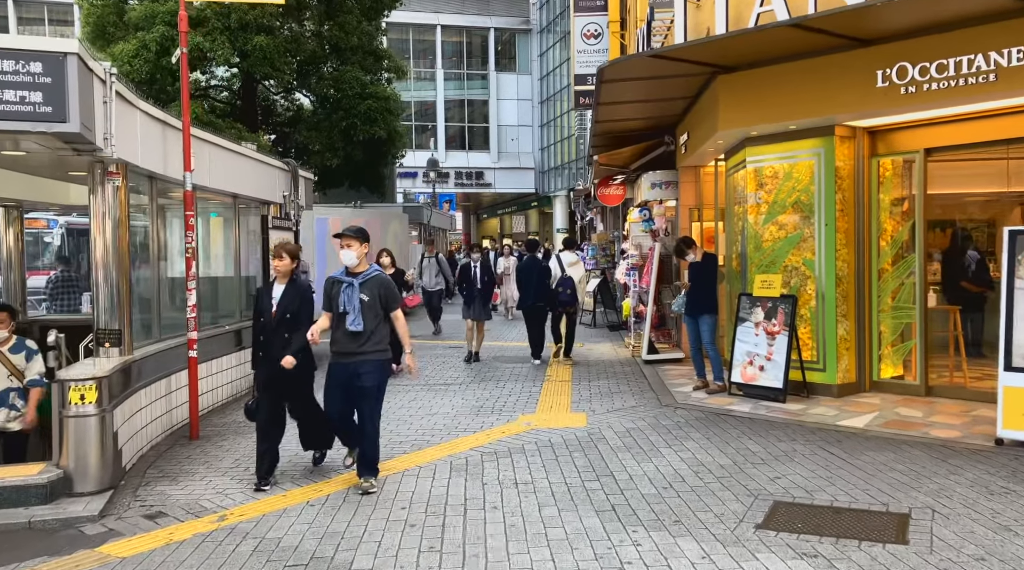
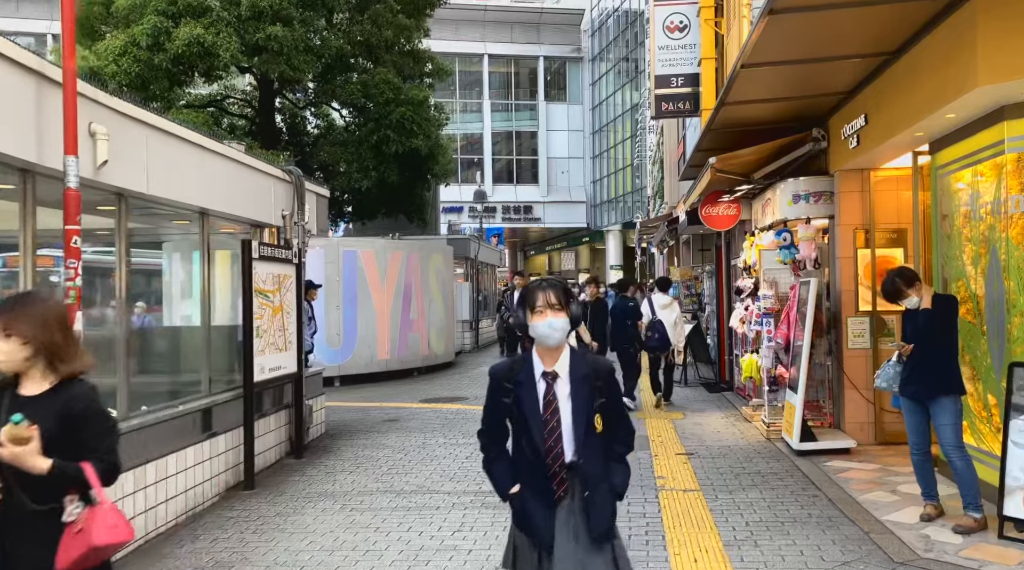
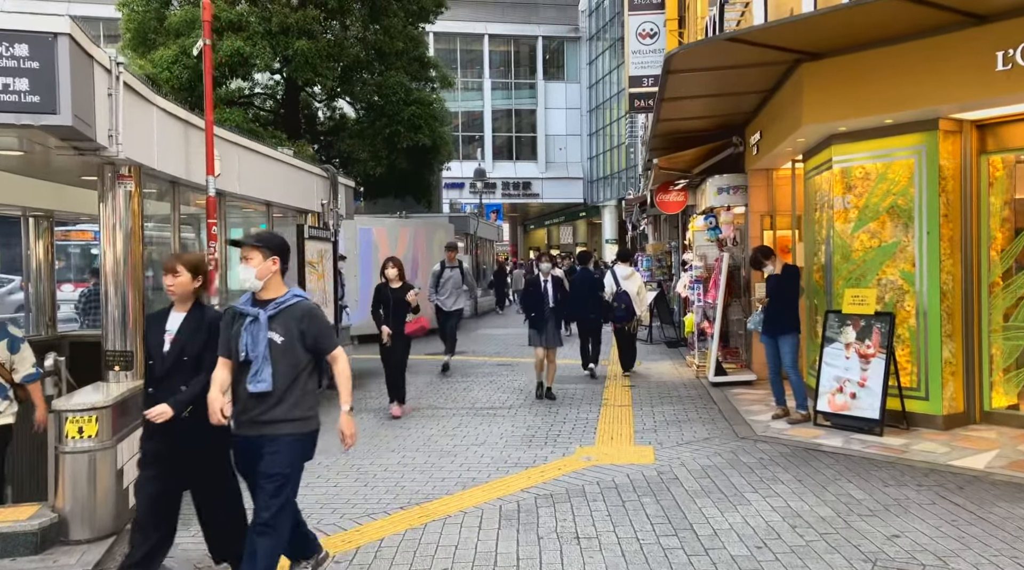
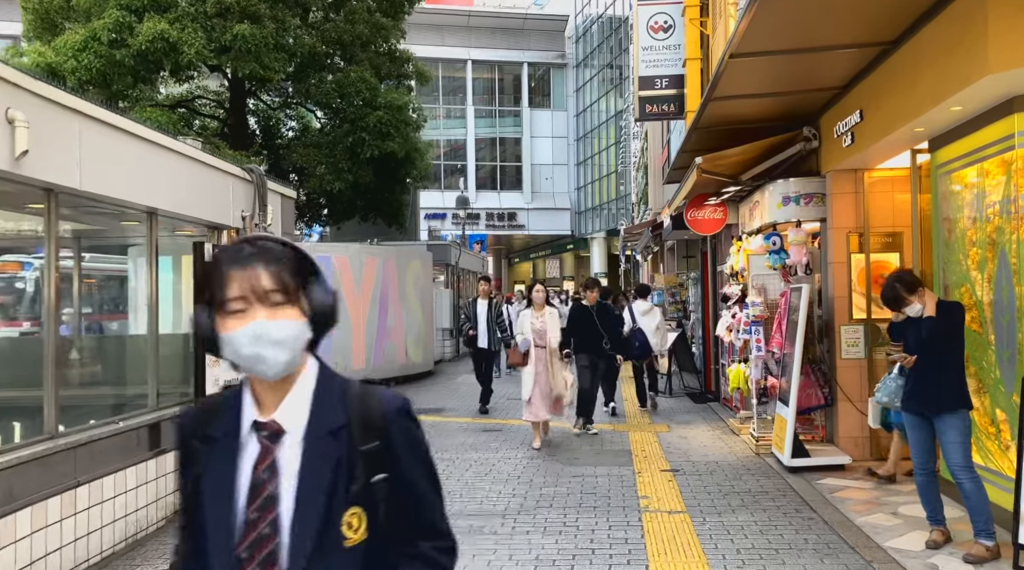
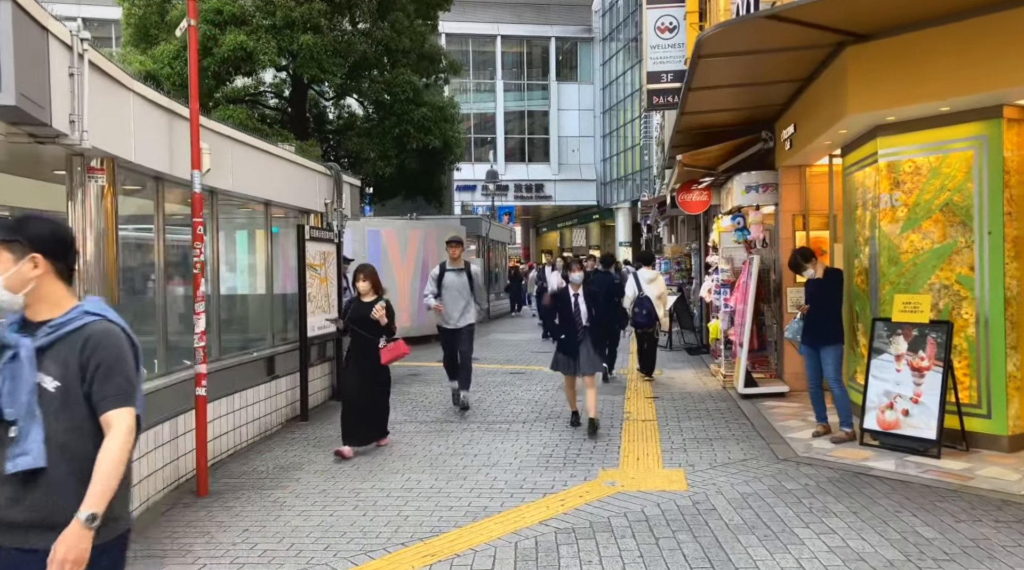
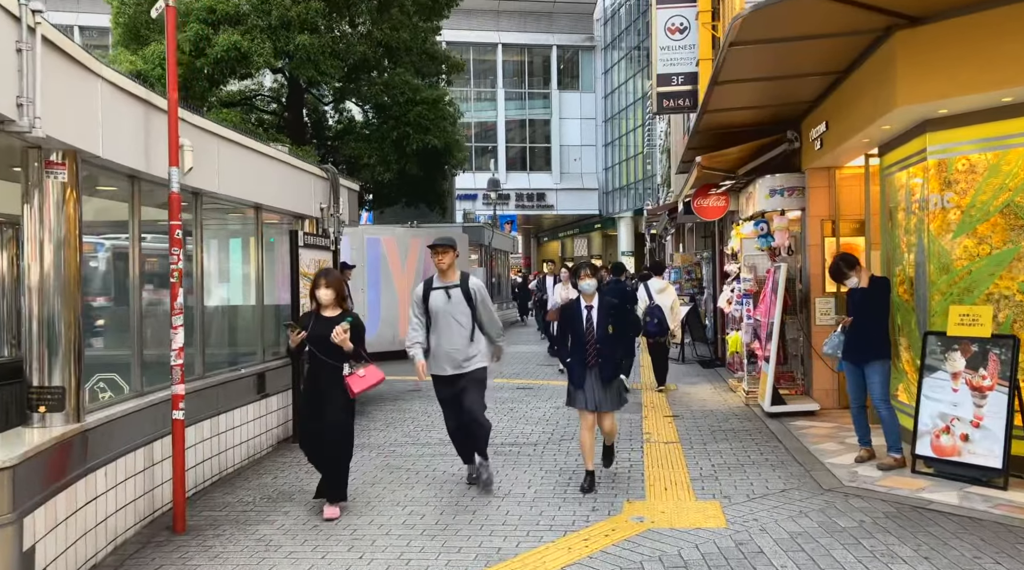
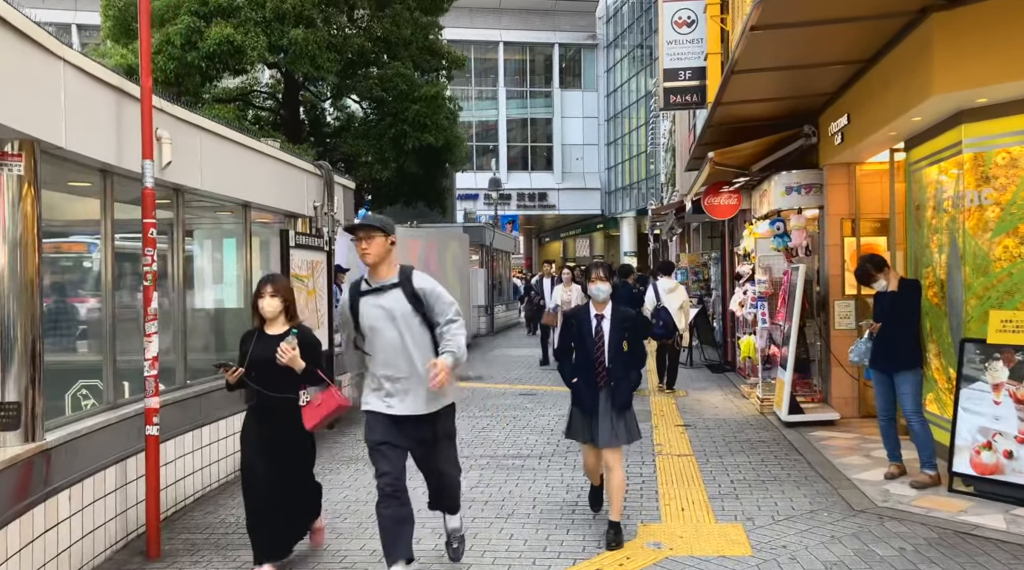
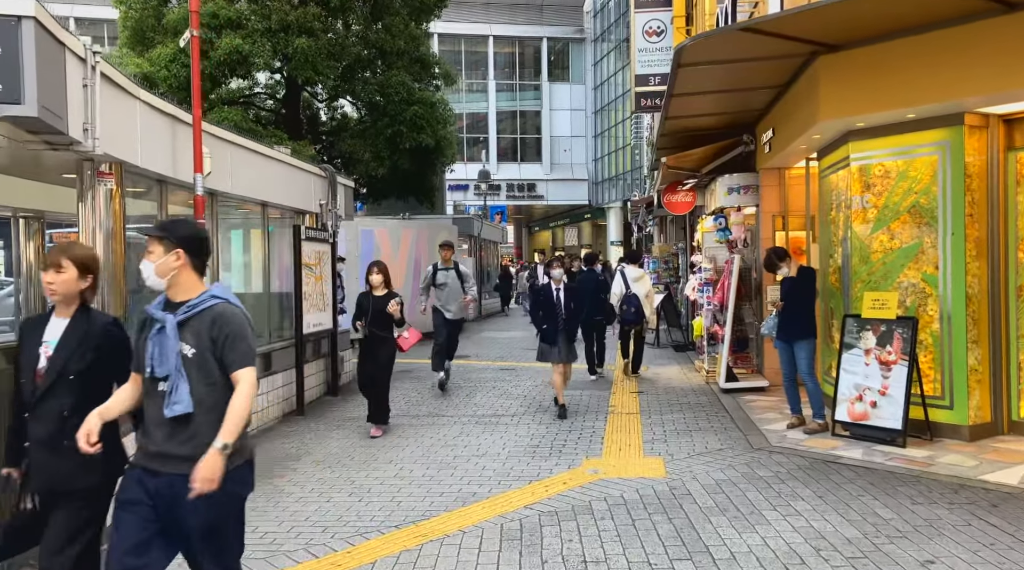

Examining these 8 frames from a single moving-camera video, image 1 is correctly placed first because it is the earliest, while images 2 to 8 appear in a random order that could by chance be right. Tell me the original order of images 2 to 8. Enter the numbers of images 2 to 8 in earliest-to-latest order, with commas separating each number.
3, 8, 5, 6, 7, 2, 4
